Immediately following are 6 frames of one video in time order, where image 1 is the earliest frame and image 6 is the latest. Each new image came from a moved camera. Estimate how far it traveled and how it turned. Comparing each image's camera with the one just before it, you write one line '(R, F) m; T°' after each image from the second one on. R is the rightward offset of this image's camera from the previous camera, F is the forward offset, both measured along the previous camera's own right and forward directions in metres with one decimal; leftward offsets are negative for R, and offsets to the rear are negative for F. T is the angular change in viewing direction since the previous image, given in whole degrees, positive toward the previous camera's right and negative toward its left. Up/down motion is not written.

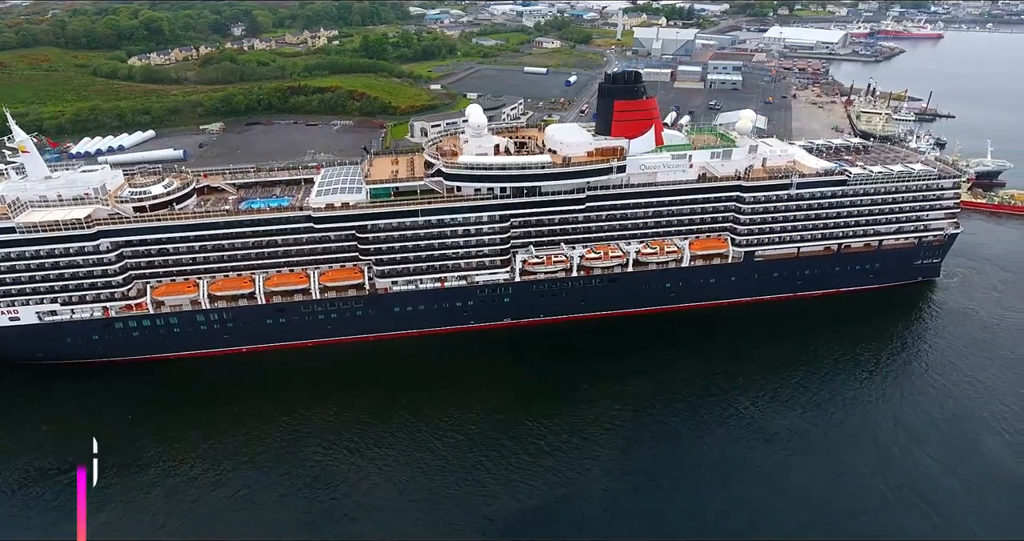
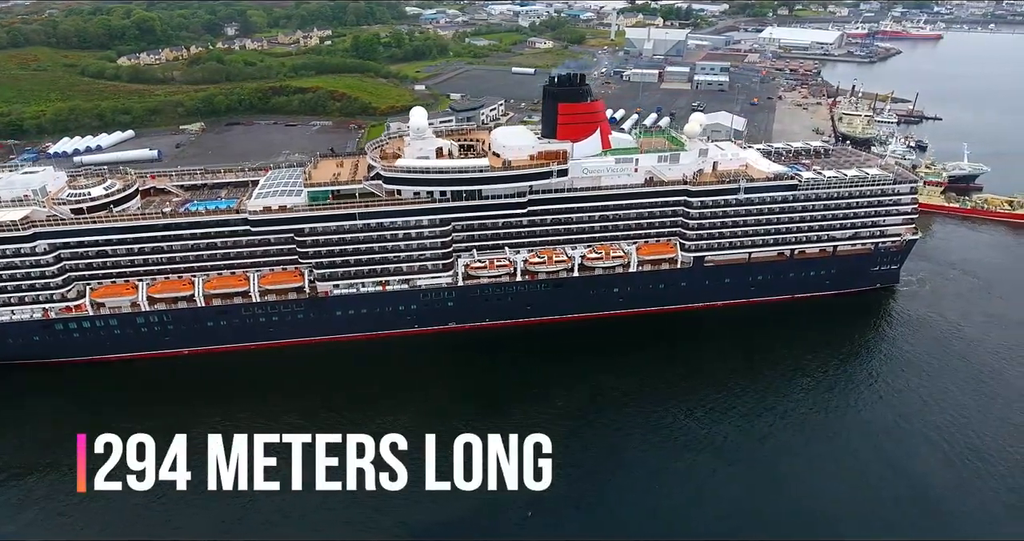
(+3.8, +0.3) m; -1°
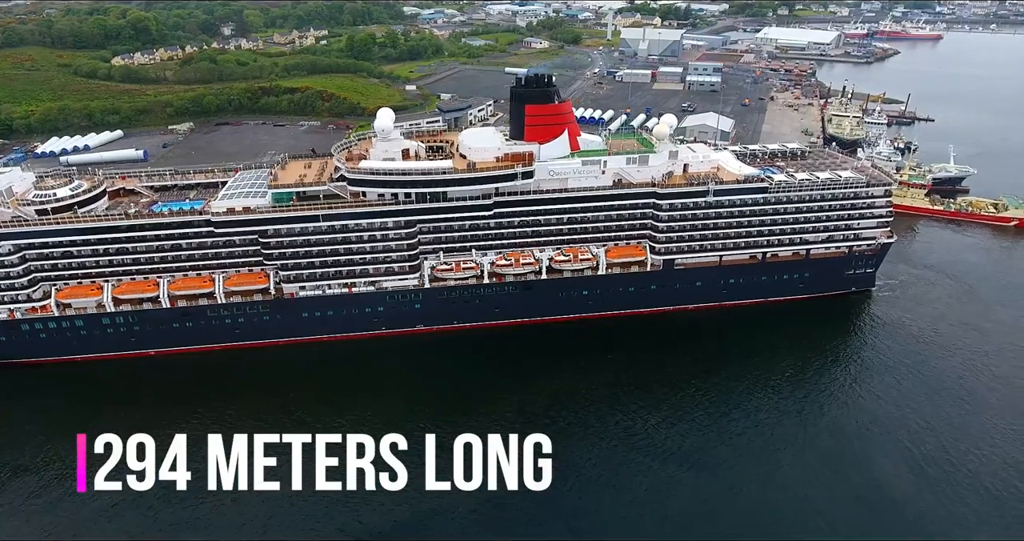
(+2.2, +0.2) m; 0°
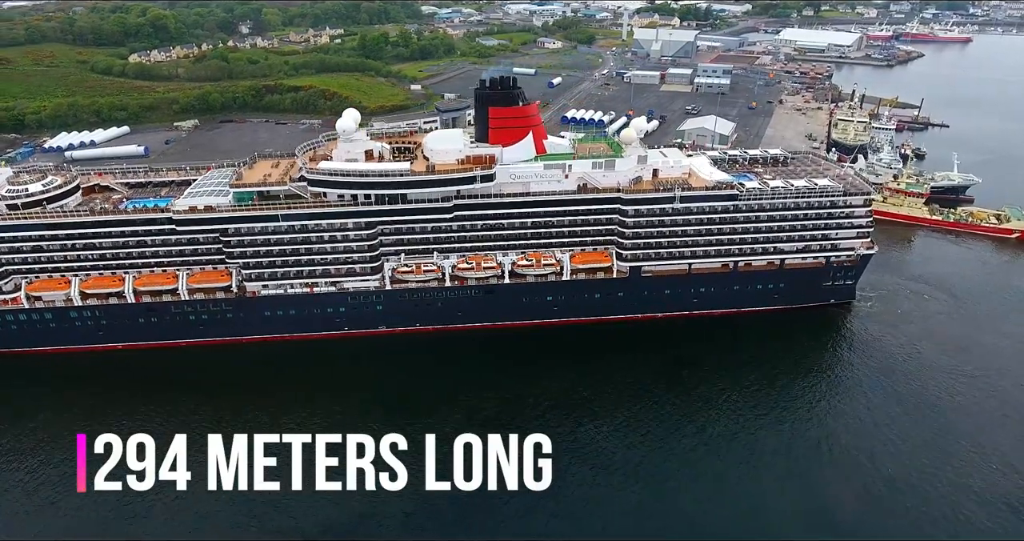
(+3.6, +0.4) m; -2°
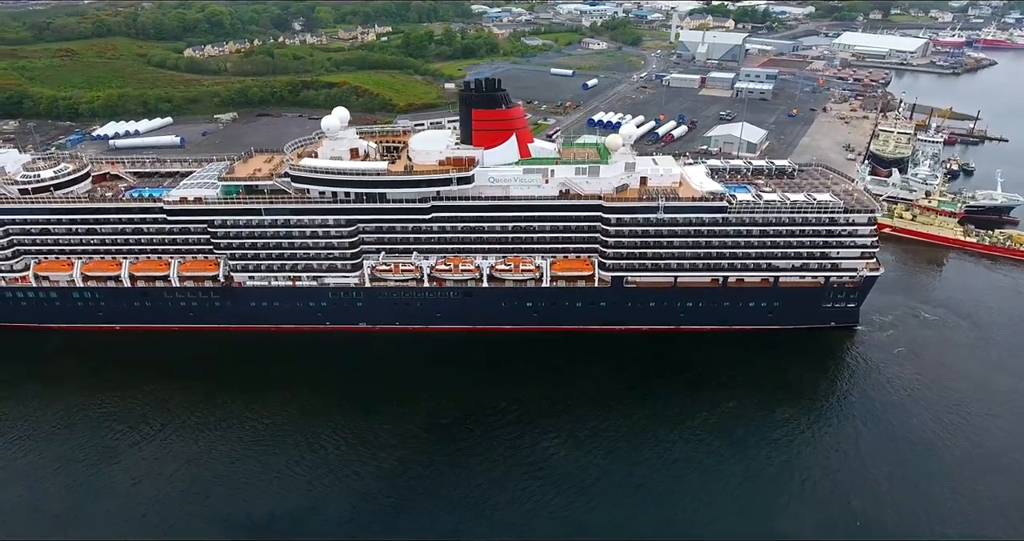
(+4.2, +0.6) m; -5°
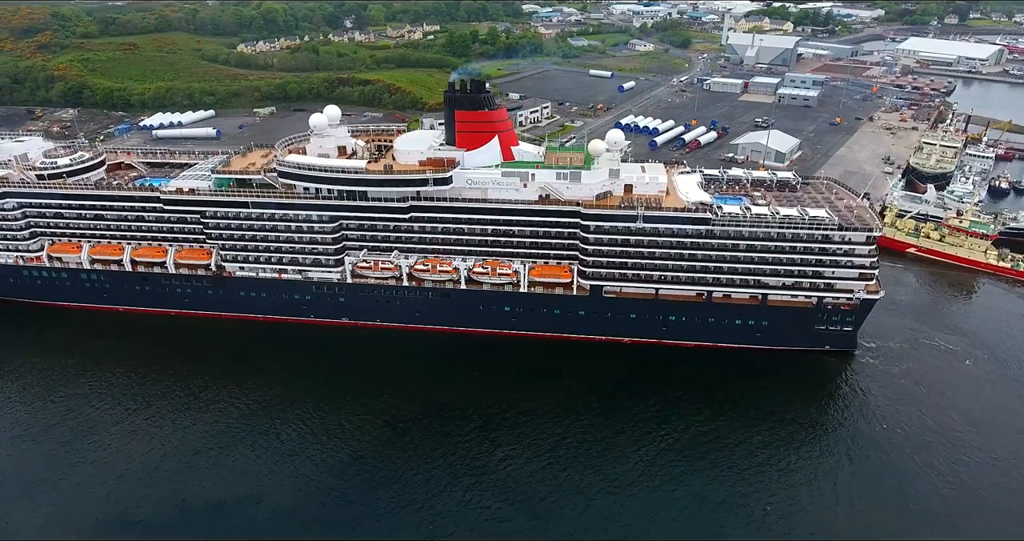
(+4.2, +0.5) m; -5°
